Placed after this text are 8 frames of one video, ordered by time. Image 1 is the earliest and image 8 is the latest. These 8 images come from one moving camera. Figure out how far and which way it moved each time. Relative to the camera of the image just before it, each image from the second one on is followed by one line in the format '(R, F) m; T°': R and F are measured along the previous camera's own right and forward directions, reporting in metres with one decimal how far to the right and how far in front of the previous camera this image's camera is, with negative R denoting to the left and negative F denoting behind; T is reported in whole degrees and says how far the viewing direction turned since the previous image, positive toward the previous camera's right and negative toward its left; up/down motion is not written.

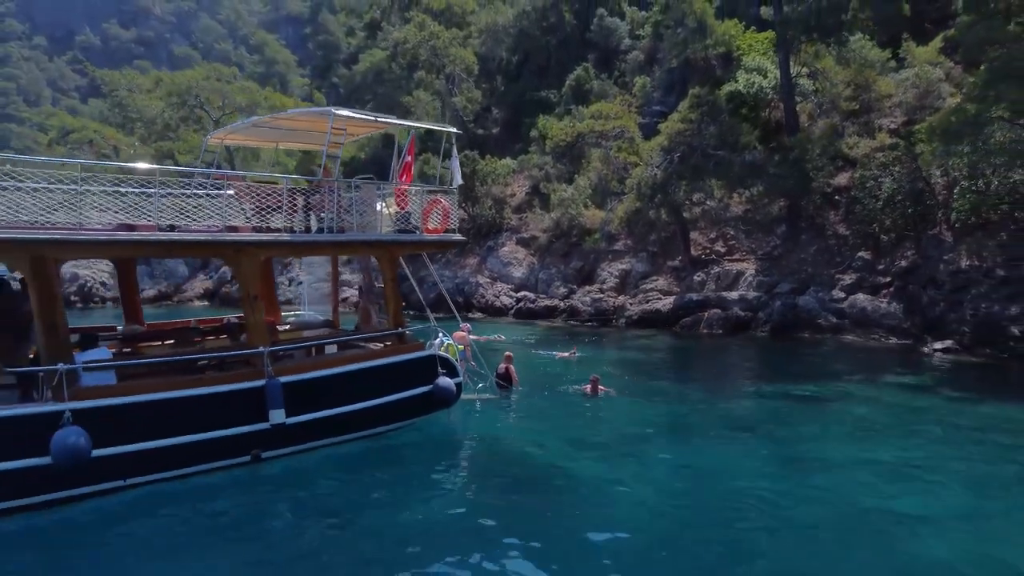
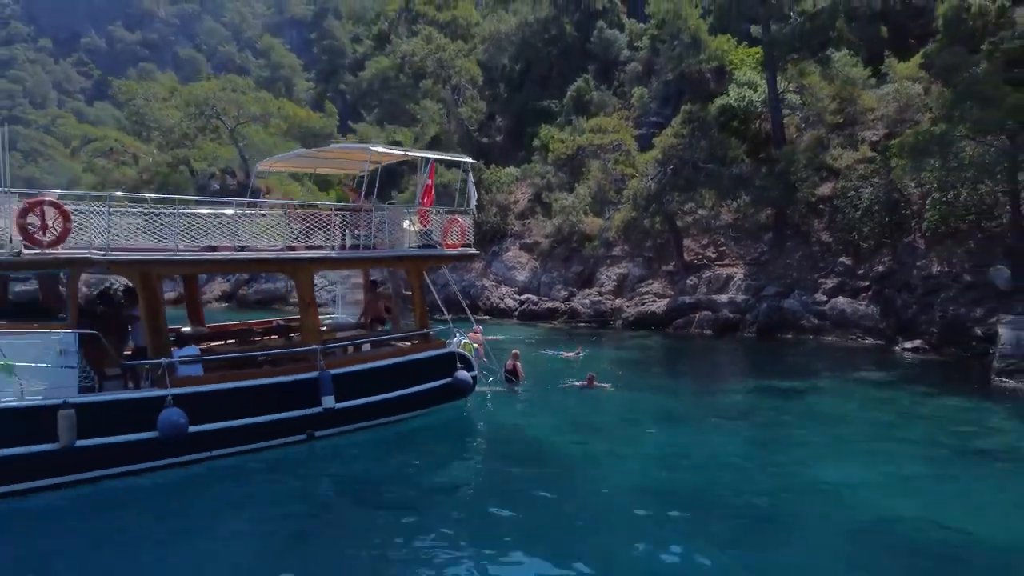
(-0.1, -1.8) m; 0°
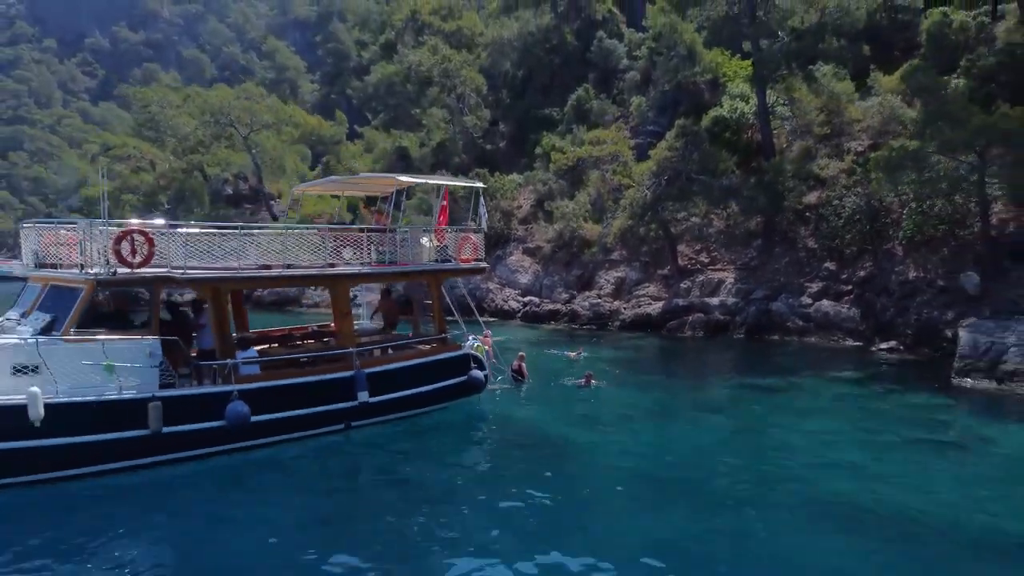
(-0.1, -1.7) m; 0°
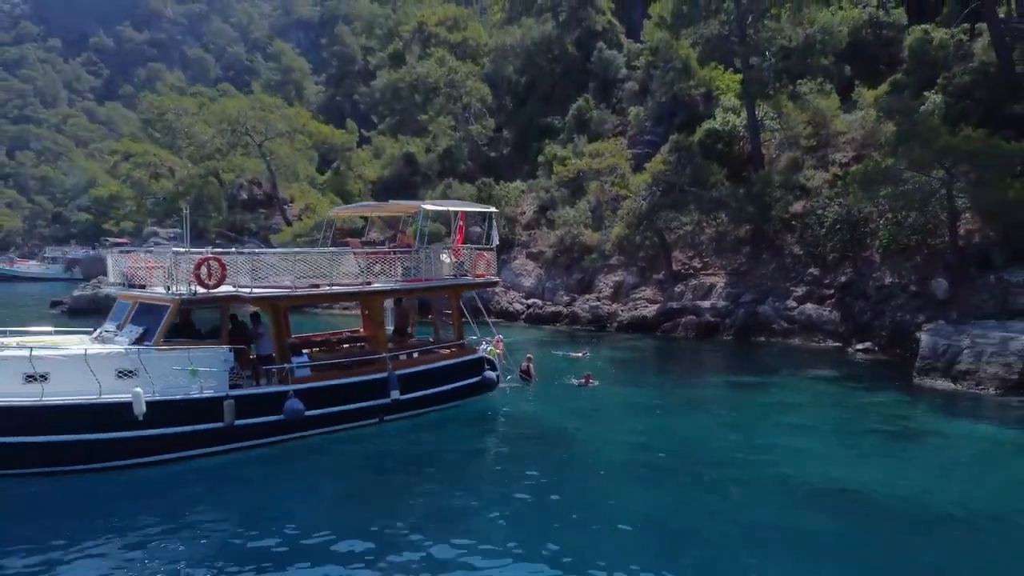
(-0.1, -2.1) m; 0°
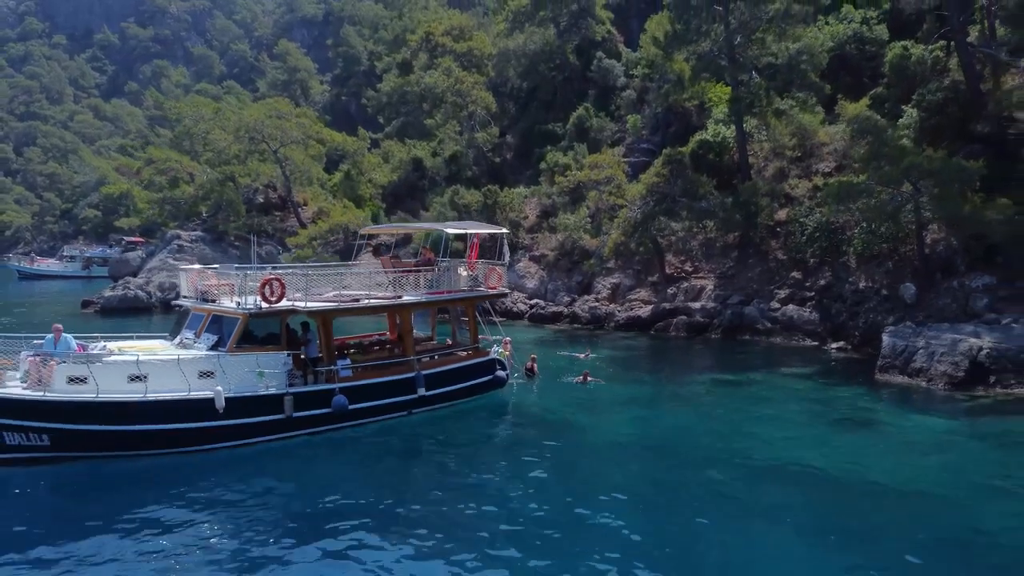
(-0.2, -2.5) m; 0°
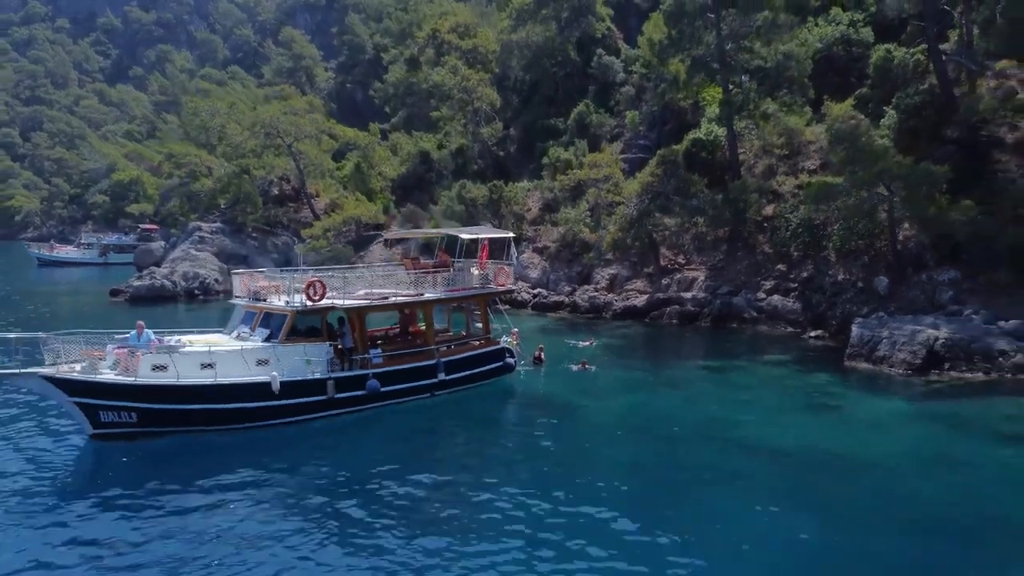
(-0.1, -2.5) m; 0°
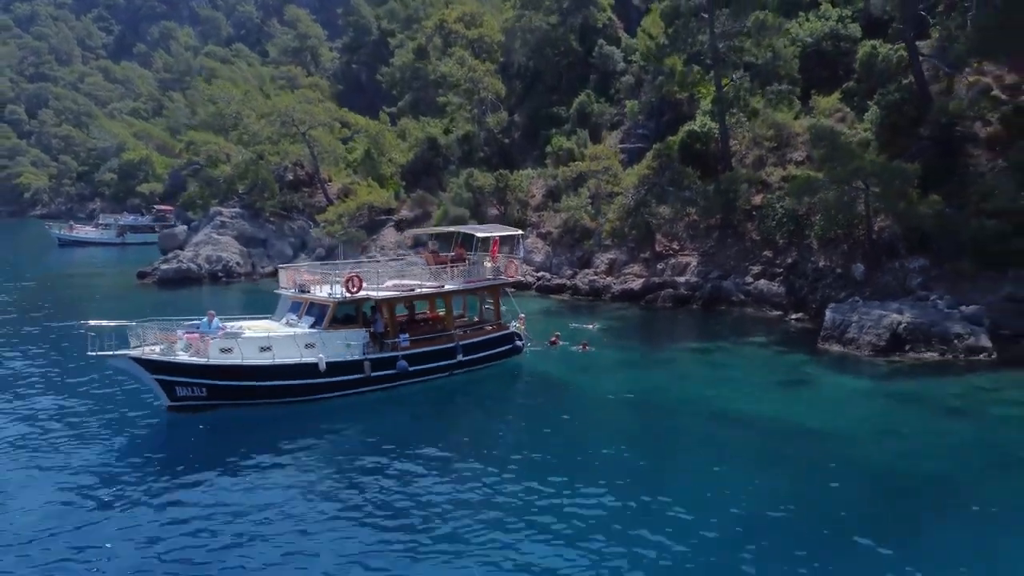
(-0.2, -2.8) m; 0°
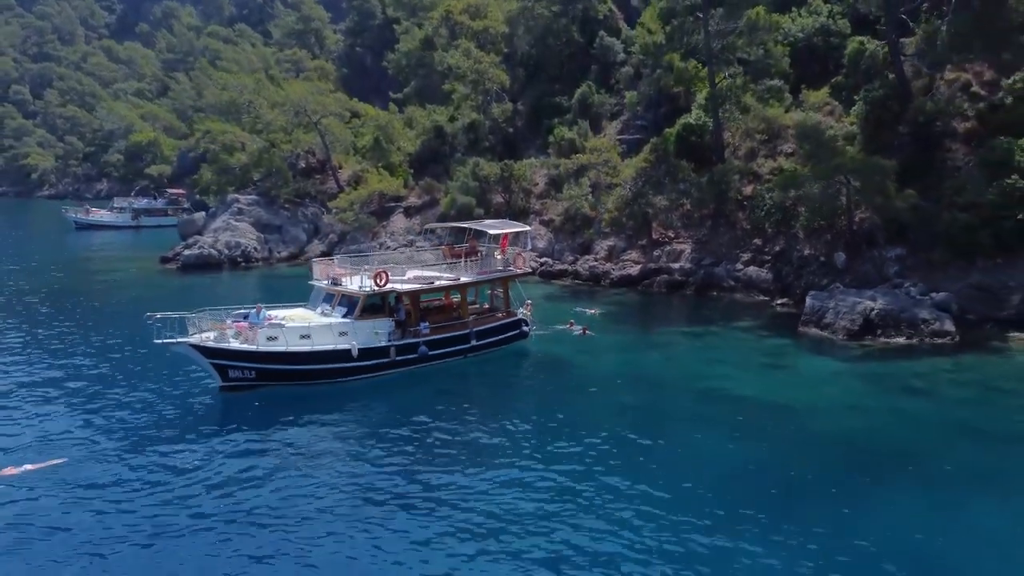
(-0.2, -2.6) m; 0°
